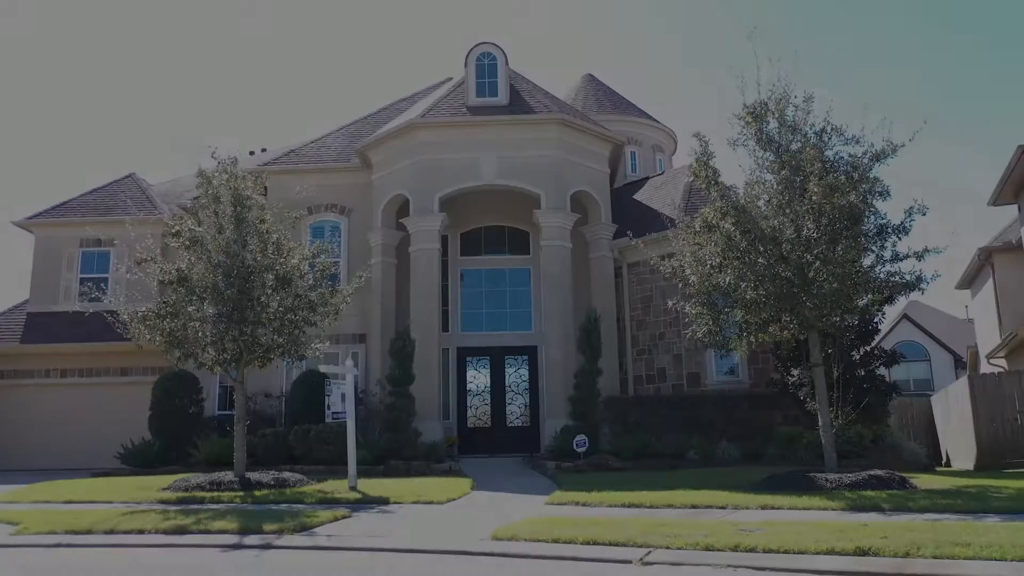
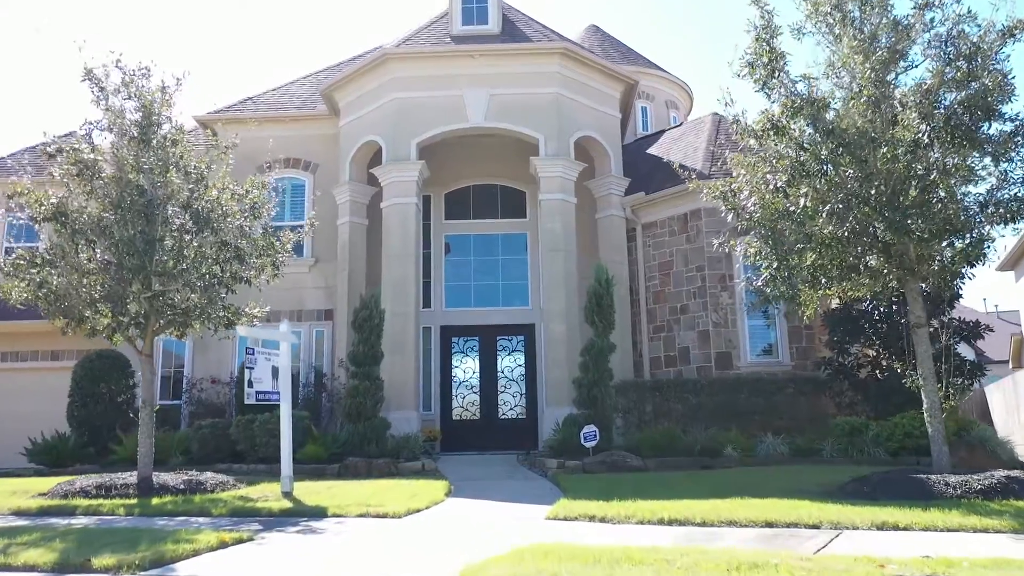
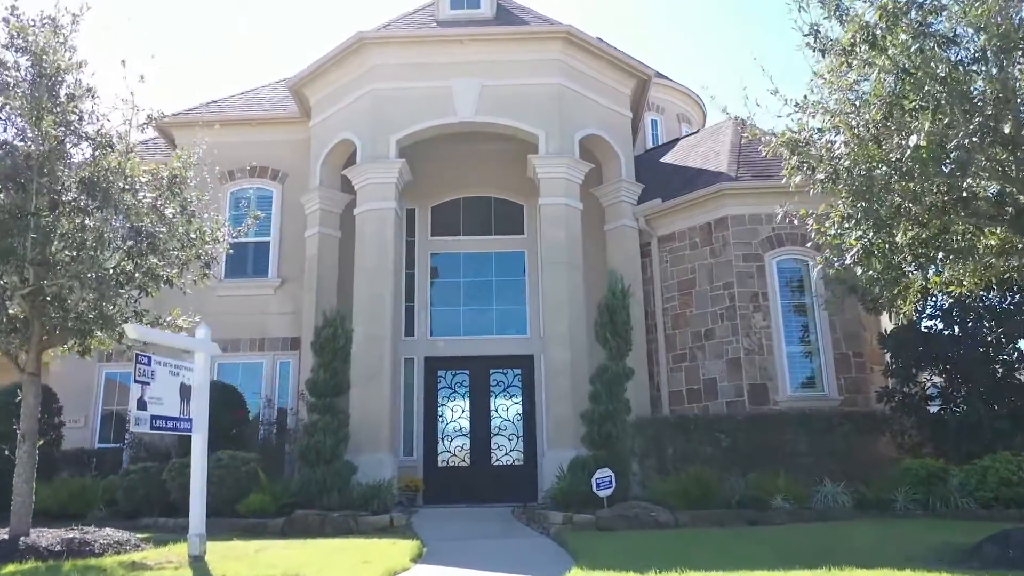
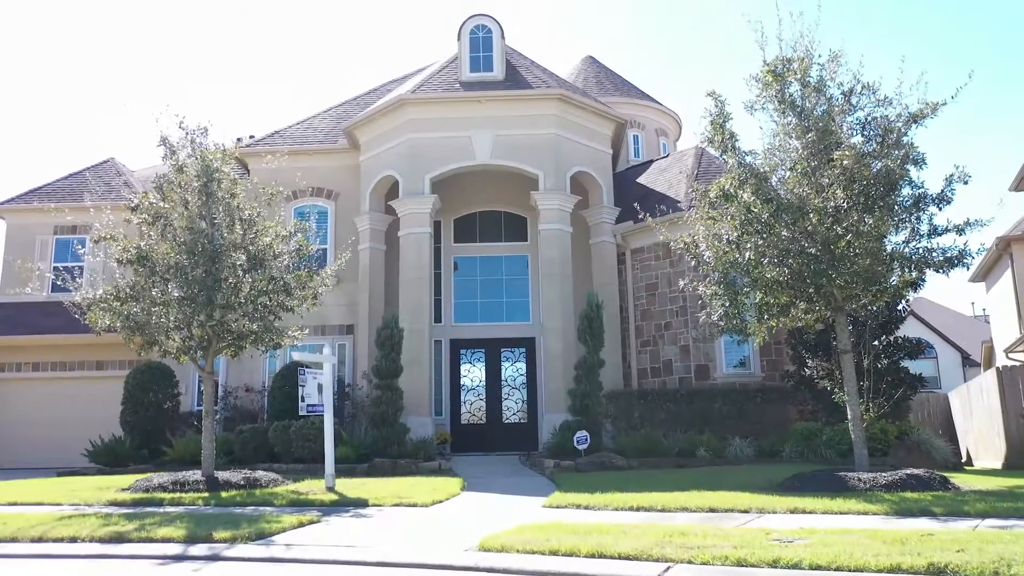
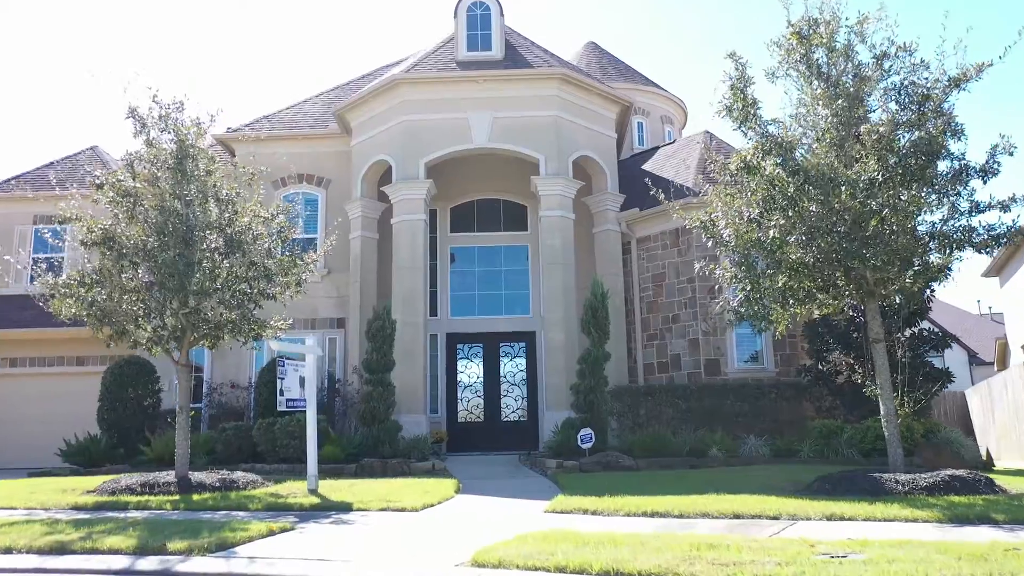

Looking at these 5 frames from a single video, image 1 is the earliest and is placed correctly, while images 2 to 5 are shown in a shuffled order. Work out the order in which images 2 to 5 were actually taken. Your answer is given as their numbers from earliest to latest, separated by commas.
4, 5, 2, 3
